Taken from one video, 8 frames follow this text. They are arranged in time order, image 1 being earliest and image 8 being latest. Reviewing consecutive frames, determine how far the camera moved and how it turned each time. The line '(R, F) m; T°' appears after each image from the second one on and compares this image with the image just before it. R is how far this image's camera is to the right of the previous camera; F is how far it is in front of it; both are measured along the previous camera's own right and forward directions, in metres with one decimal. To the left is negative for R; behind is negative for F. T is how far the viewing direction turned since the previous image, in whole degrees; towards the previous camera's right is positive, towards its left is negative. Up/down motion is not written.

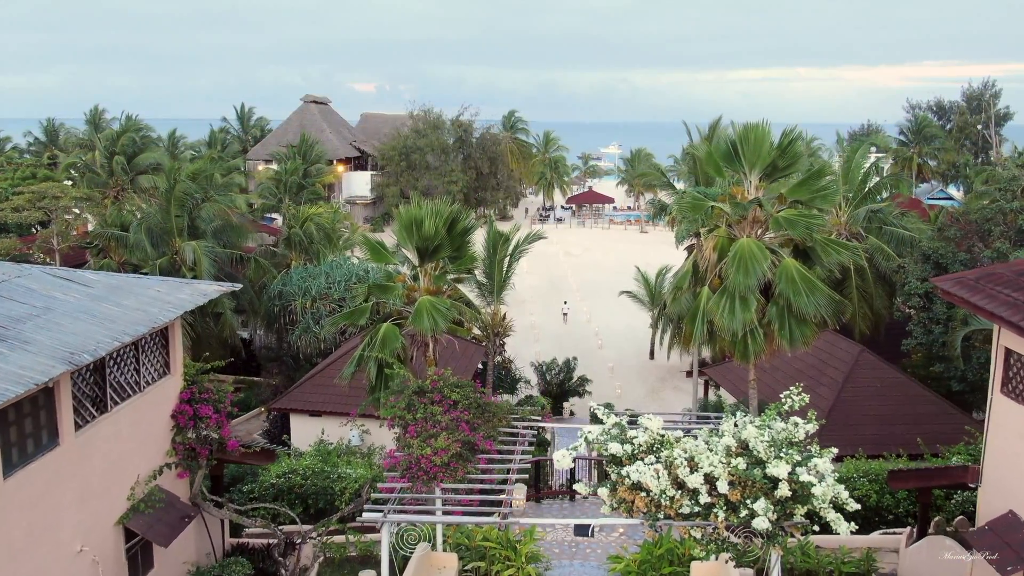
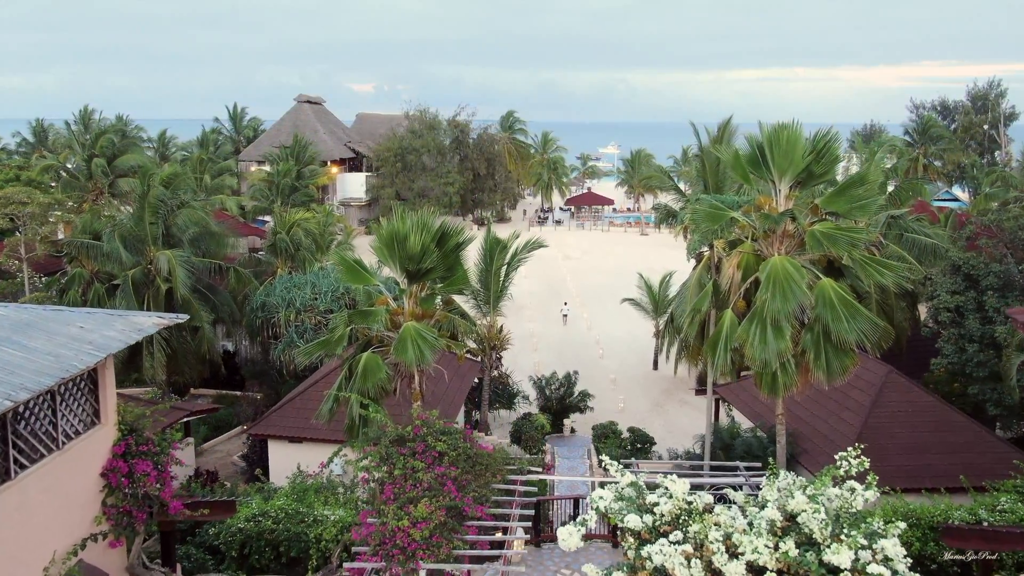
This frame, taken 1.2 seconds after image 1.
(0.0, +1.1) m; 0°
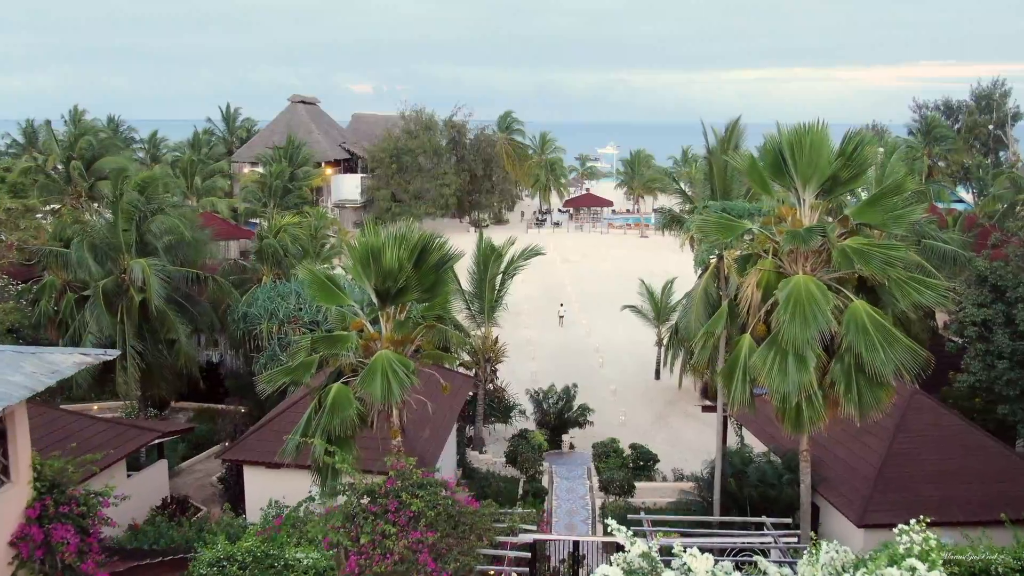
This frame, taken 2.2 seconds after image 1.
(+0.1, +0.9) m; 0°
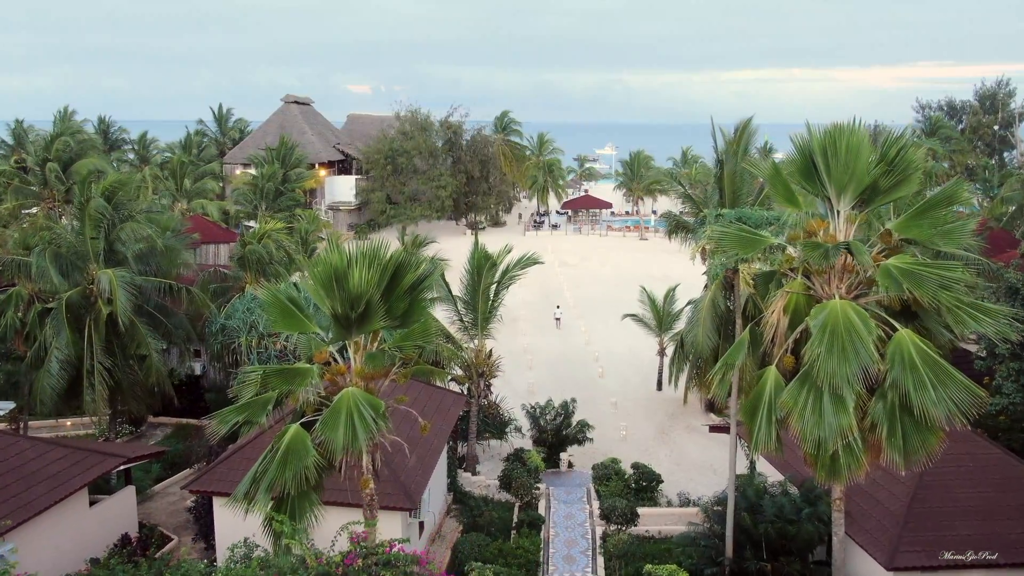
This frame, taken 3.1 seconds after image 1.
(+0.1, +0.9) m; 0°
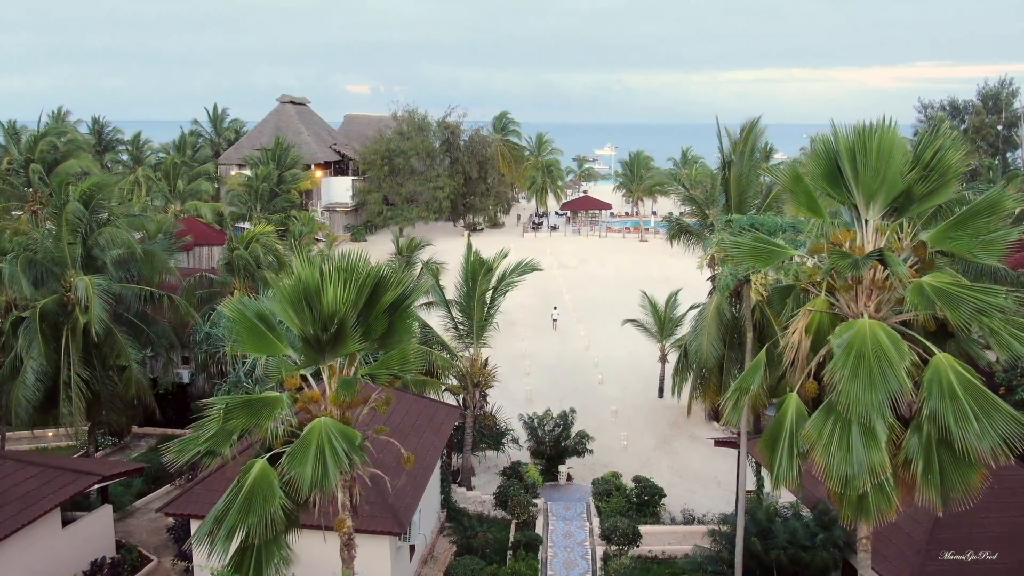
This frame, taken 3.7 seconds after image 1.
(+0.1, +0.6) m; 0°
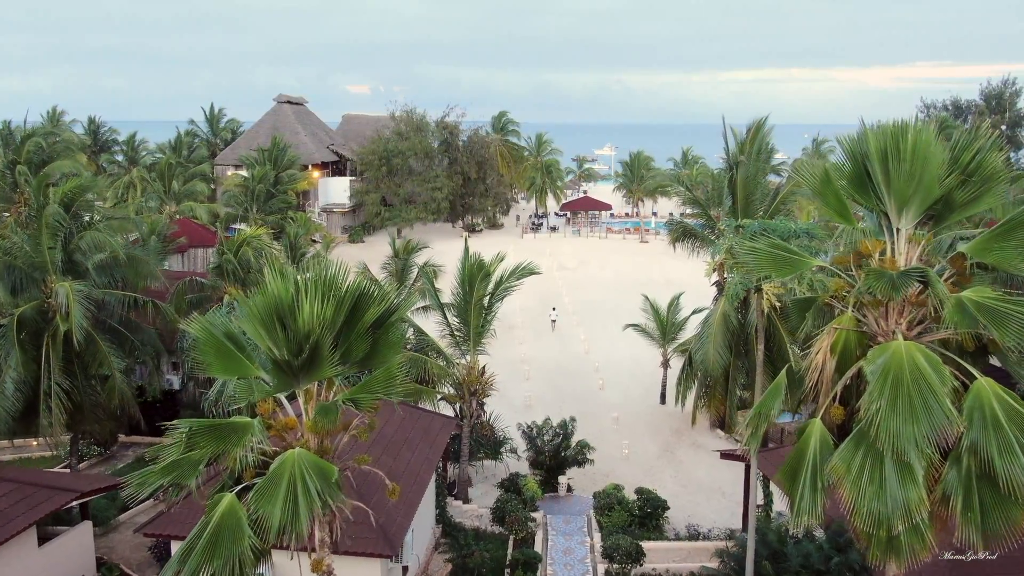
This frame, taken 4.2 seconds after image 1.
(0.0, +0.5) m; 0°
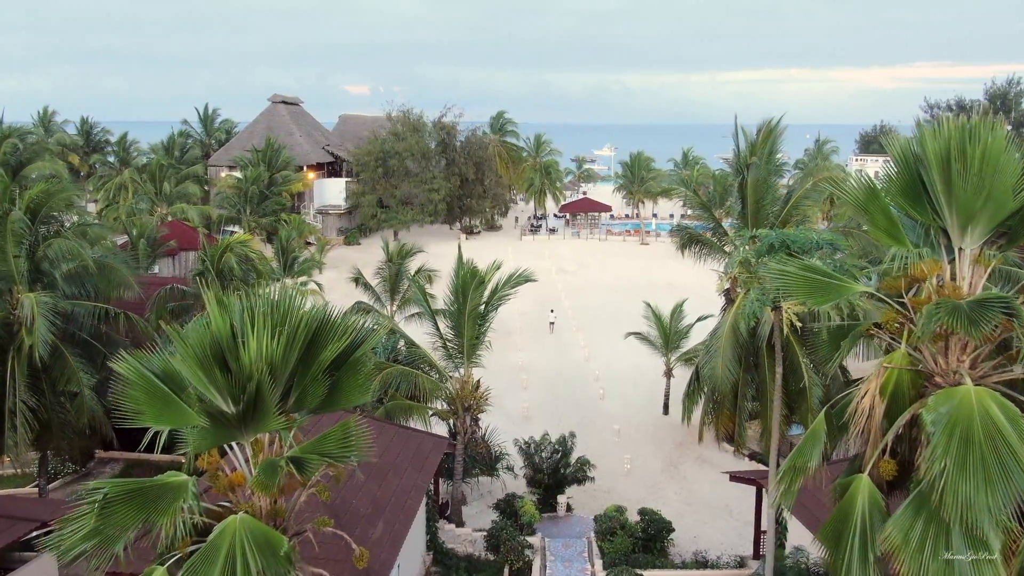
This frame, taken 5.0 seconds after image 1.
(+0.1, +0.8) m; 0°
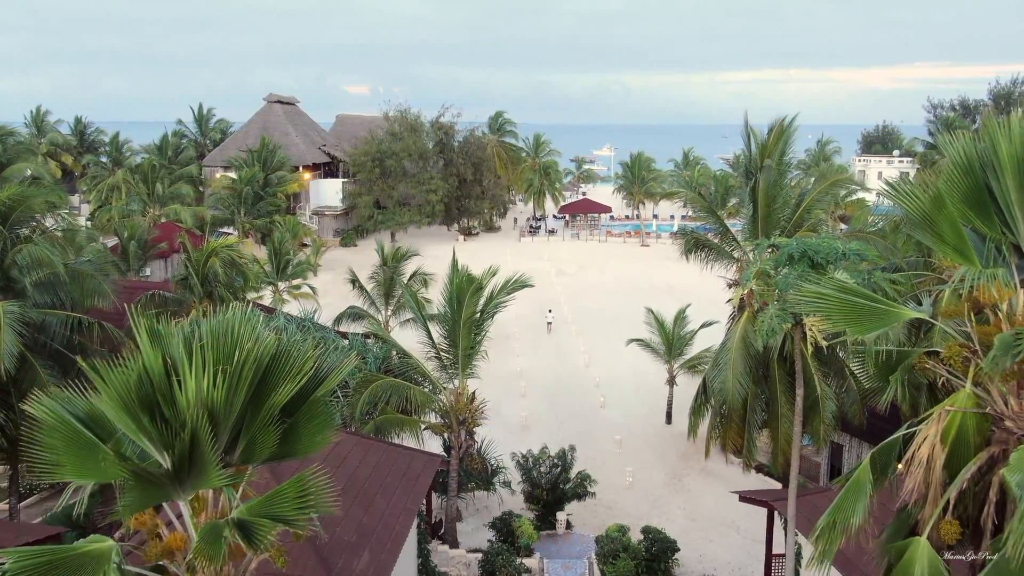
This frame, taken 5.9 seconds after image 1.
(0.0, +0.7) m; 0°
